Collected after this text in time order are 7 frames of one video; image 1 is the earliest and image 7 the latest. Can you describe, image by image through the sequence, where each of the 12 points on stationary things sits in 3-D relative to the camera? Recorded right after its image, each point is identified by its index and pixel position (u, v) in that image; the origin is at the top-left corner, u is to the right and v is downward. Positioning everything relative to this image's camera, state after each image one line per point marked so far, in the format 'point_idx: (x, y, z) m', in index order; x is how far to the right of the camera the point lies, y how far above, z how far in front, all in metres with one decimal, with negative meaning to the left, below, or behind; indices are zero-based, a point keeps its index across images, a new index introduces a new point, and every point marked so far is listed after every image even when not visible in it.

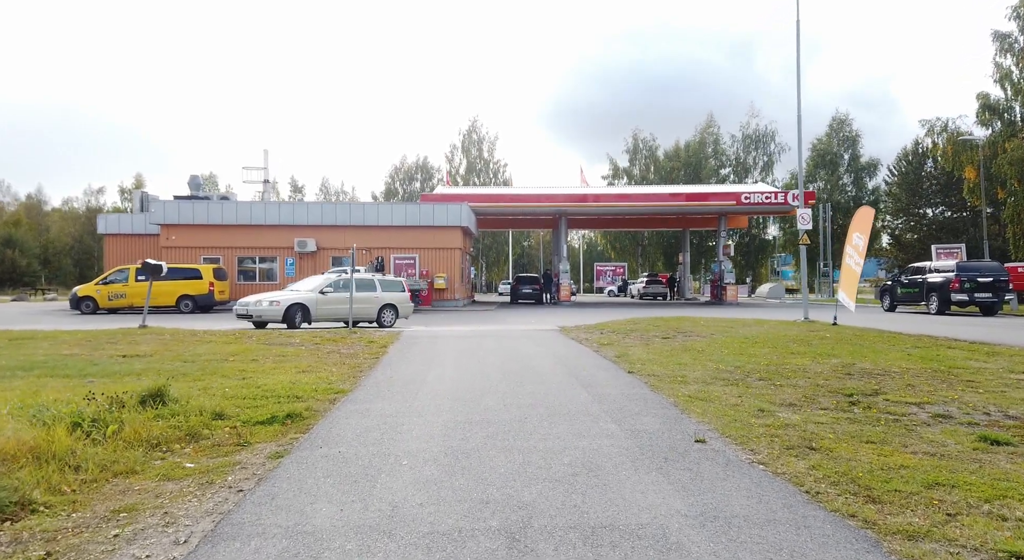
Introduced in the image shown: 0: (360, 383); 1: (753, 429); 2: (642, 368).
0: (-2.2, -1.5, +10.4) m
1: (+2.4, -1.5, +7.2) m
2: (+2.1, -1.4, +11.7) m
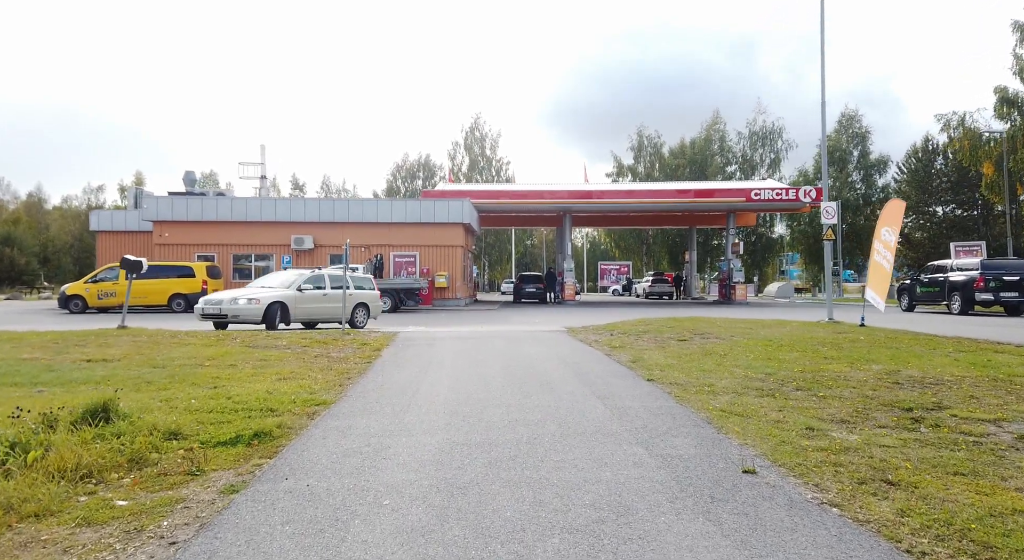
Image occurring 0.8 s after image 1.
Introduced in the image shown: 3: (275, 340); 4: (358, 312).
0: (-2.1, -1.5, +9.2) m
1: (+2.4, -1.4, +6.0) m
2: (+2.2, -1.4, +10.5) m
3: (-4.8, -1.3, +14.8) m
4: (-5.1, -0.9, +20.7) m
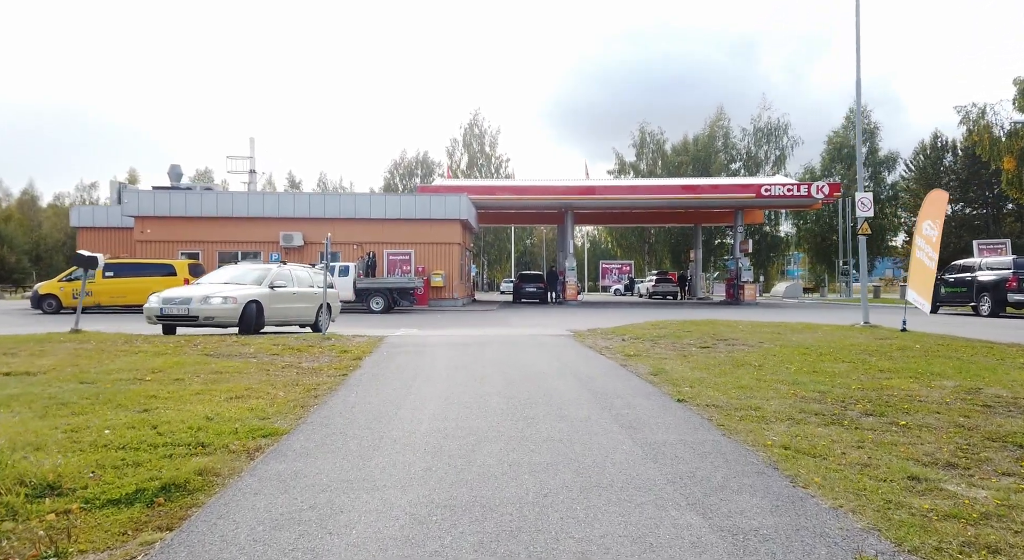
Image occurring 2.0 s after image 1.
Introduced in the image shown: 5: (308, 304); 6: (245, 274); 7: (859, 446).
0: (-2.1, -1.4, +7.4) m
1: (+2.5, -1.4, +4.2) m
2: (+2.2, -1.4, +8.7) m
3: (-4.8, -1.2, +13.0) m
4: (-5.1, -0.9, +18.8) m
5: (-5.4, -0.6, +18.5) m
6: (-6.5, +0.1, +17.5) m
7: (+2.9, -1.4, +6.2) m
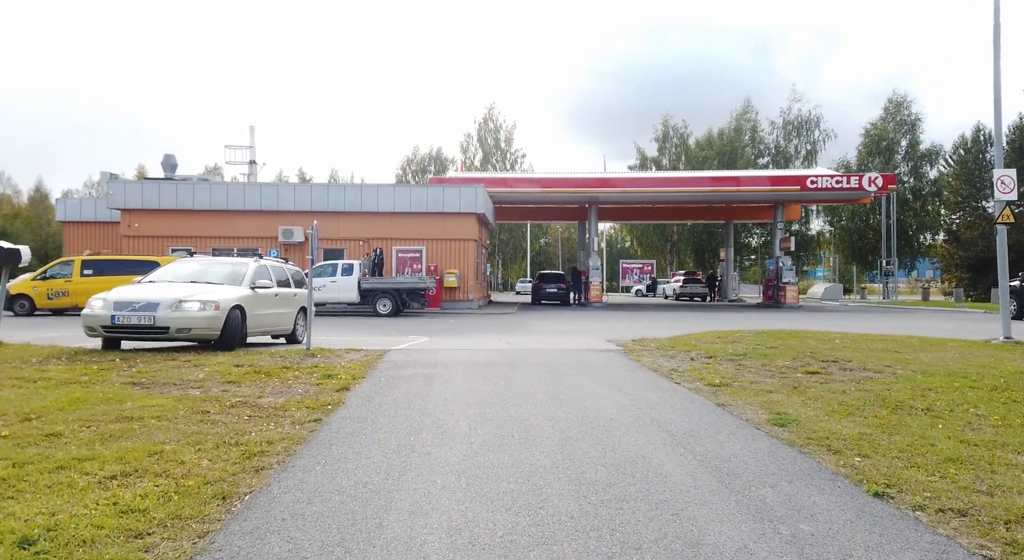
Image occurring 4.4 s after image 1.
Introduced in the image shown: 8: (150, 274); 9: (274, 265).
0: (-1.6, -1.4, +4.0) m
1: (+2.9, -1.5, +0.7) m
2: (+2.7, -1.4, +5.2) m
3: (-4.3, -1.2, +9.6) m
4: (-4.4, -0.9, +15.5) m
5: (-4.7, -0.6, +15.1) m
6: (-5.8, +0.1, +14.2) m
7: (+3.4, -1.4, +2.7) m
8: (-7.0, +0.1, +14.0) m
9: (-5.0, +0.3, +15.2) m
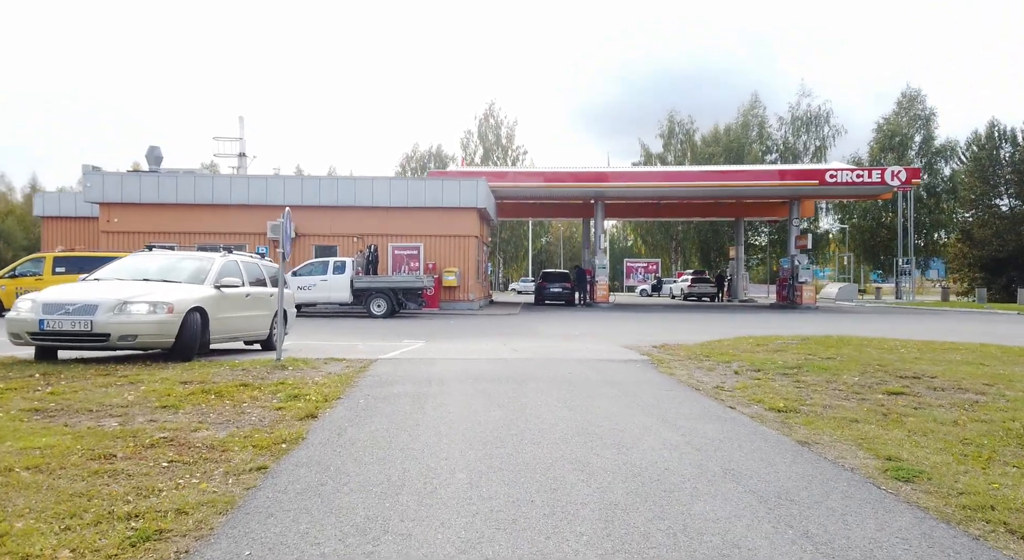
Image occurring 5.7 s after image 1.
0: (-1.5, -1.4, +2.0) m
1: (+3.0, -1.4, -1.3) m
2: (+2.8, -1.4, +3.2) m
3: (-4.2, -1.2, +7.6) m
4: (-4.3, -0.8, +13.5) m
5: (-4.6, -0.6, +13.2) m
6: (-5.7, +0.1, +12.2) m
7: (+3.5, -1.4, +0.7) m
8: (-6.9, +0.1, +12.0) m
9: (-4.9, +0.4, +13.2) m
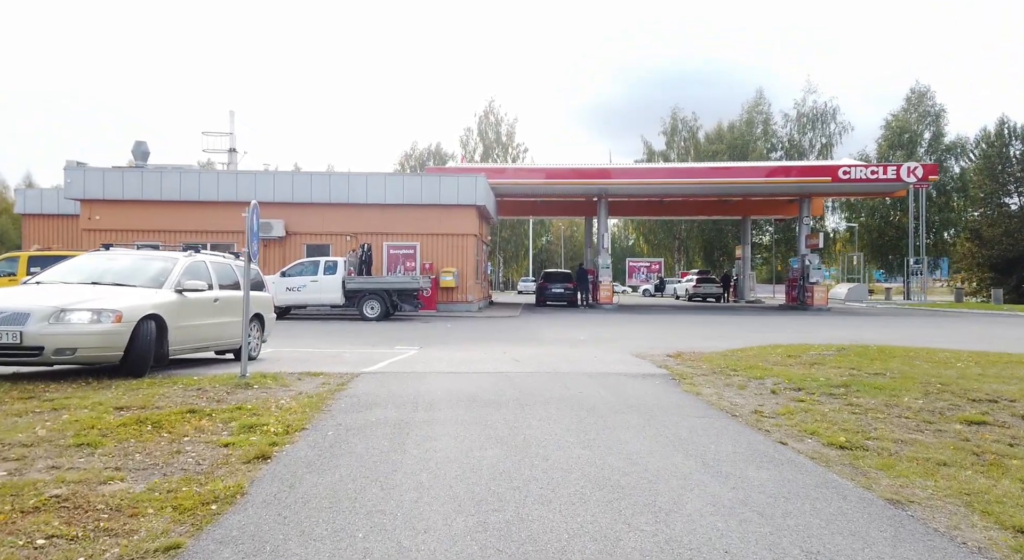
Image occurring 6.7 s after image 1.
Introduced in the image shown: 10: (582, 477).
0: (-1.5, -1.5, +0.6) m
1: (+3.0, -1.5, -2.7) m
2: (+2.8, -1.4, +1.8) m
3: (-4.1, -1.2, +6.2) m
4: (-4.3, -0.9, +12.1) m
5: (-4.6, -0.6, +11.8) m
6: (-5.7, +0.1, +10.8) m
7: (+3.5, -1.5, -0.7) m
8: (-6.8, +0.1, +10.6) m
9: (-4.9, +0.3, +11.8) m
10: (+0.5, -1.4, +5.1) m
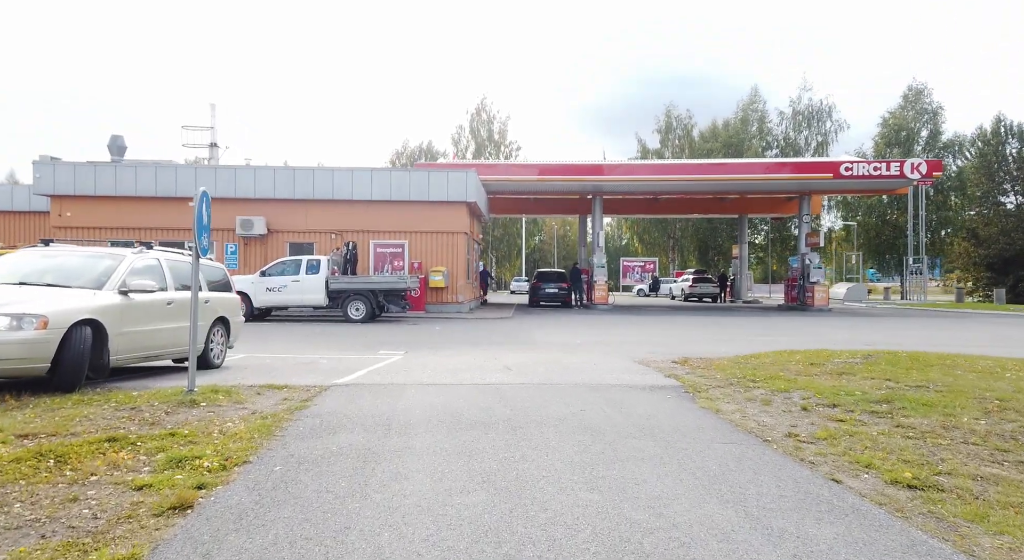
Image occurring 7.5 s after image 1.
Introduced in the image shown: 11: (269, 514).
0: (-1.5, -1.5, -0.6) m
1: (+3.0, -1.5, -3.9) m
2: (+2.8, -1.4, +0.6) m
3: (-4.2, -1.2, +4.9) m
4: (-4.4, -0.9, +10.8) m
5: (-4.7, -0.6, +10.5) m
6: (-5.8, +0.1, +9.5) m
7: (+3.5, -1.5, -1.9) m
8: (-7.0, +0.1, +9.3) m
9: (-5.0, +0.3, +10.5) m
10: (+0.4, -1.4, +3.9) m
11: (-1.5, -1.4, +4.5) m
